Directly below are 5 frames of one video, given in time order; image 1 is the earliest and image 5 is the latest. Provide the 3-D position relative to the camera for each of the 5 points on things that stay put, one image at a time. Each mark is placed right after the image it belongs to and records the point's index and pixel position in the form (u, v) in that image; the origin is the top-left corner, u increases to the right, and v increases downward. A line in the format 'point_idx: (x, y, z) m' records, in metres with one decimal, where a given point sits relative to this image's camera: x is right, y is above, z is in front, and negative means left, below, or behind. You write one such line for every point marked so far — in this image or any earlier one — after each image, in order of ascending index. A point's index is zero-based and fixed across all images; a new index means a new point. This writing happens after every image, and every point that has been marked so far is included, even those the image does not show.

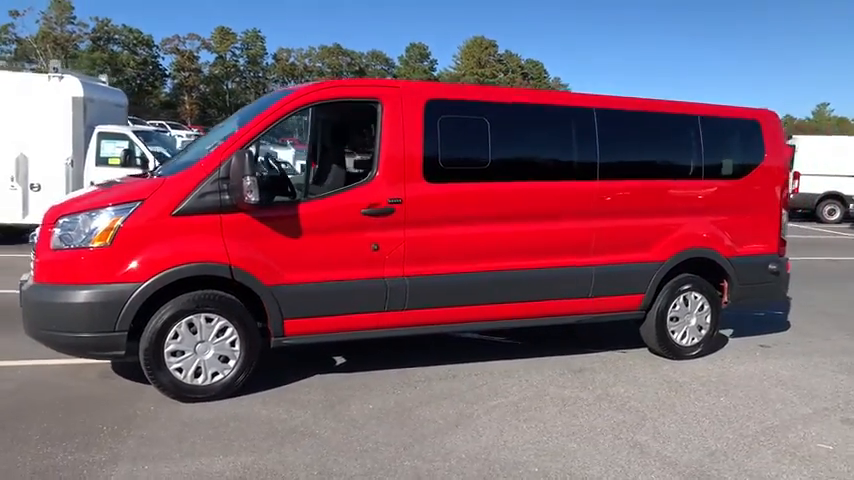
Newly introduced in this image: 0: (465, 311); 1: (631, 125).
0: (+0.3, -0.5, +5.5) m
1: (+1.6, +0.9, +5.9) m
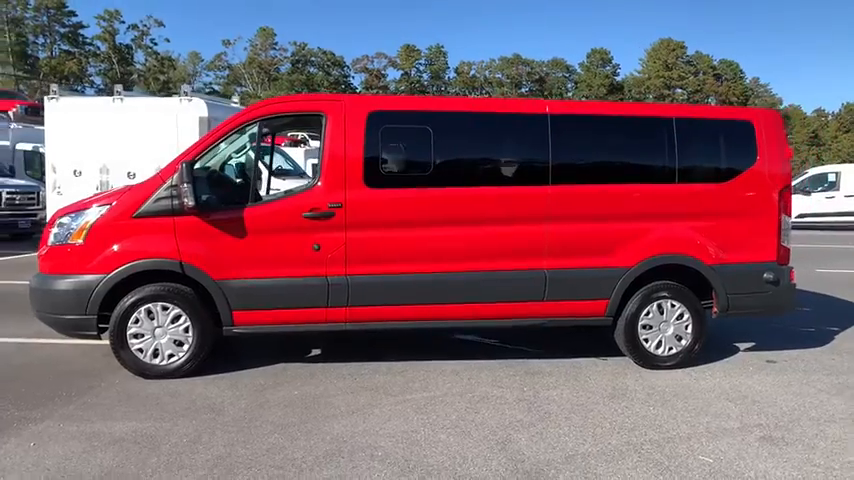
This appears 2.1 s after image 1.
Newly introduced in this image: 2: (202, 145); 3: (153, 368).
0: (-0.1, -0.5, +5.8) m
1: (+1.3, +0.9, +5.9) m
2: (-1.7, +0.7, +5.7) m
3: (-2.0, -0.9, +5.5) m
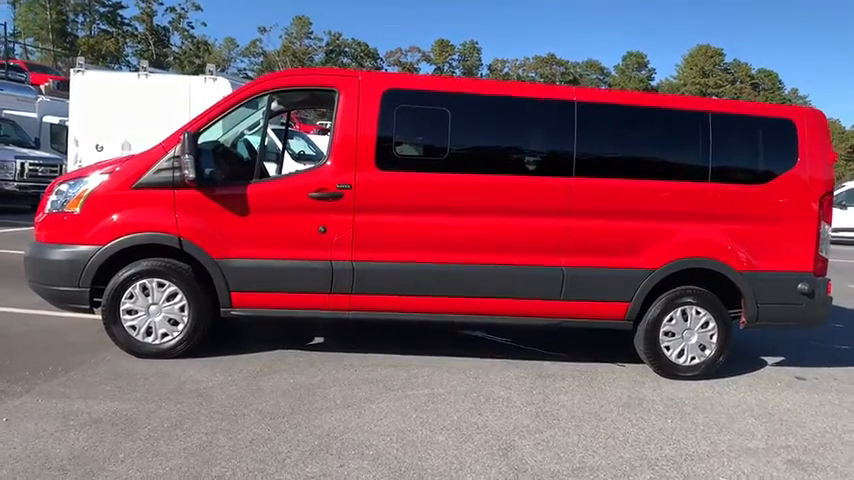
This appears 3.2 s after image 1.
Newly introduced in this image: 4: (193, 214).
0: (-0.1, -0.4, +5.5) m
1: (+1.4, +0.9, +5.5) m
2: (-1.6, +0.9, +5.4) m
3: (-2.0, -0.7, +5.3) m
4: (-1.6, +0.2, +5.2) m
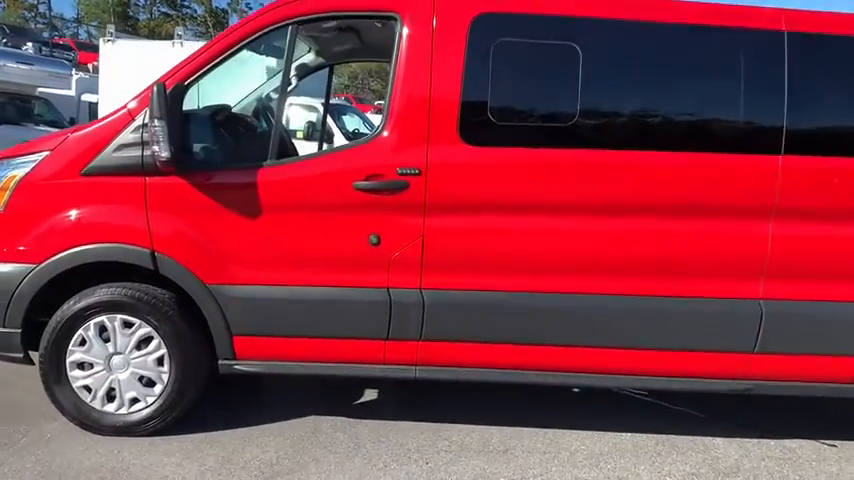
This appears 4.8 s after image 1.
0: (+0.5, -0.5, +3.5) m
1: (+1.9, +0.8, +3.4) m
2: (-1.1, +0.8, +3.5) m
3: (-1.5, -0.8, +3.4) m
4: (-1.1, +0.1, +3.4) m
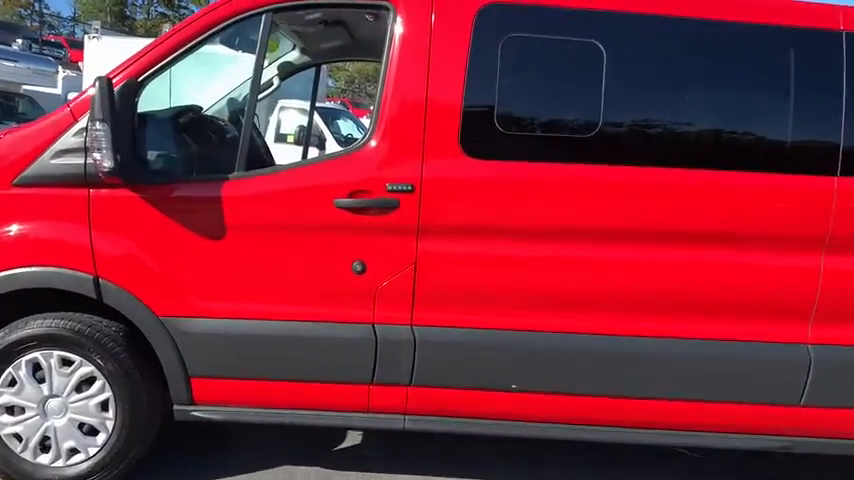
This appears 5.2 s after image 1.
0: (+0.4, -0.6, +3.0) m
1: (+1.9, +0.7, +2.9) m
2: (-1.1, +0.7, +3.0) m
3: (-1.5, -0.9, +2.9) m
4: (-1.1, 0.0, +2.8) m
